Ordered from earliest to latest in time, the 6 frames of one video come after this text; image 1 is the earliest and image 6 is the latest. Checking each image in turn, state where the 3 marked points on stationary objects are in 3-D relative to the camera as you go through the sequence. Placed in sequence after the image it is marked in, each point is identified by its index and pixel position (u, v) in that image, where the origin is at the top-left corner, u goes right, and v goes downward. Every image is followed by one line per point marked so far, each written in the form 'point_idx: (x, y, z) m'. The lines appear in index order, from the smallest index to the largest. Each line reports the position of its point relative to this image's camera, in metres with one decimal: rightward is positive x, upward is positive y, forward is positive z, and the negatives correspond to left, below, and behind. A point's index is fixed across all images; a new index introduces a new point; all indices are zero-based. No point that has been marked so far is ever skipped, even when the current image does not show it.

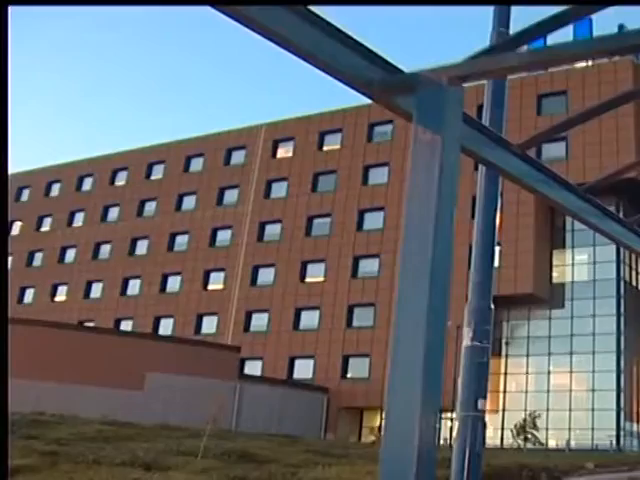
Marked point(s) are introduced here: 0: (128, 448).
0: (-3.5, -3.8, +15.0) m
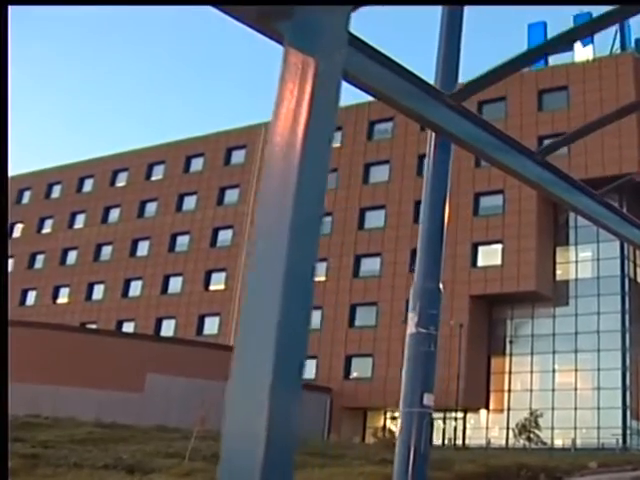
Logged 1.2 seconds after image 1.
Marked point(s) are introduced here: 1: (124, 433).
0: (-3.7, -3.8, +14.7) m
1: (-4.8, -4.7, +20.0) m
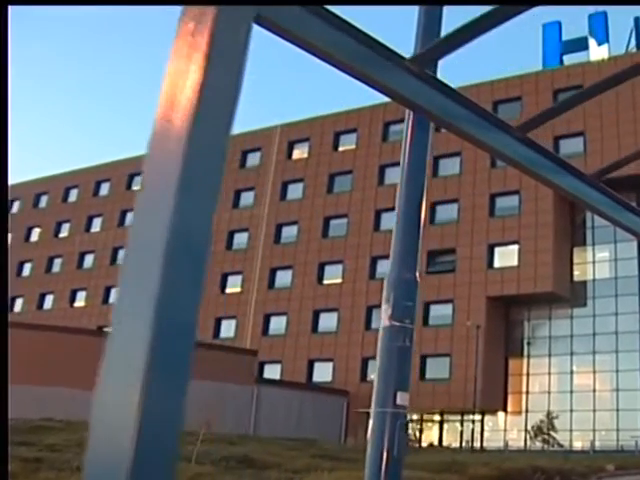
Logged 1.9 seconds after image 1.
0: (-3.5, -3.8, +14.6) m
1: (-4.5, -4.8, +20.0) m
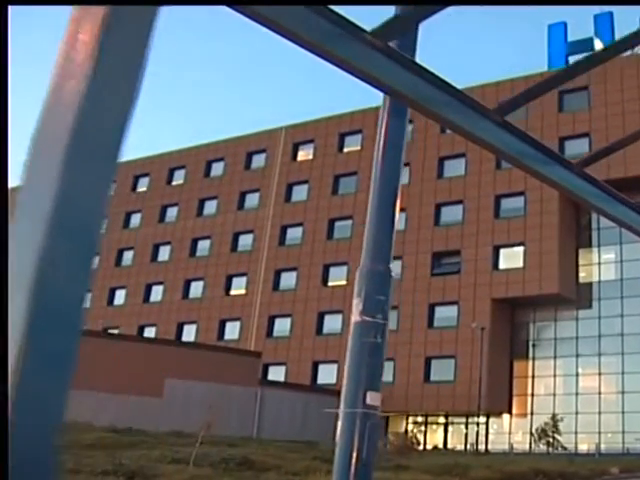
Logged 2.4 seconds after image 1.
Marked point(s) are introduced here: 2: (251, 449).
0: (-3.5, -3.9, +14.6) m
1: (-4.5, -4.8, +19.9) m
2: (-1.6, -4.9, +19.5) m
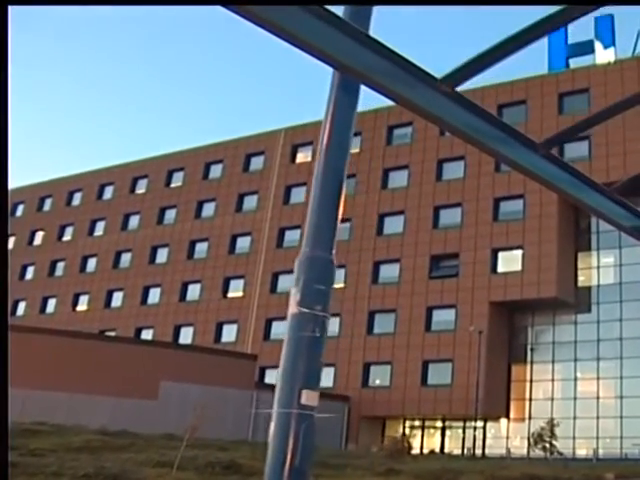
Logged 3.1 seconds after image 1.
0: (-3.8, -3.8, +14.3) m
1: (-4.7, -4.8, +19.7) m
2: (-1.8, -5.0, +19.3) m
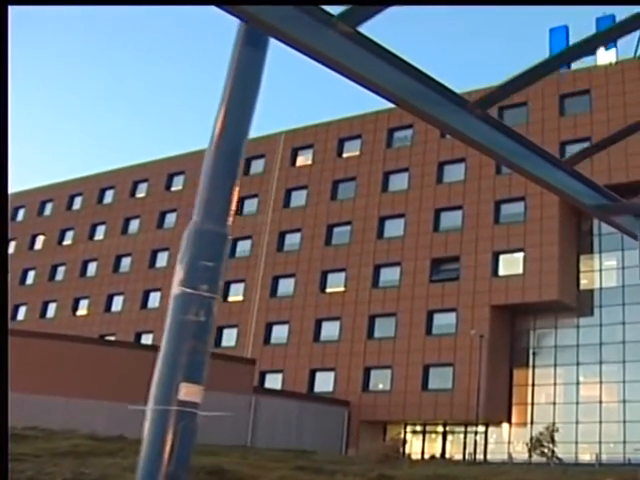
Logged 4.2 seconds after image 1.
0: (-4.0, -3.8, +14.0) m
1: (-4.9, -4.8, +19.4) m
2: (-2.0, -5.0, +18.9) m
